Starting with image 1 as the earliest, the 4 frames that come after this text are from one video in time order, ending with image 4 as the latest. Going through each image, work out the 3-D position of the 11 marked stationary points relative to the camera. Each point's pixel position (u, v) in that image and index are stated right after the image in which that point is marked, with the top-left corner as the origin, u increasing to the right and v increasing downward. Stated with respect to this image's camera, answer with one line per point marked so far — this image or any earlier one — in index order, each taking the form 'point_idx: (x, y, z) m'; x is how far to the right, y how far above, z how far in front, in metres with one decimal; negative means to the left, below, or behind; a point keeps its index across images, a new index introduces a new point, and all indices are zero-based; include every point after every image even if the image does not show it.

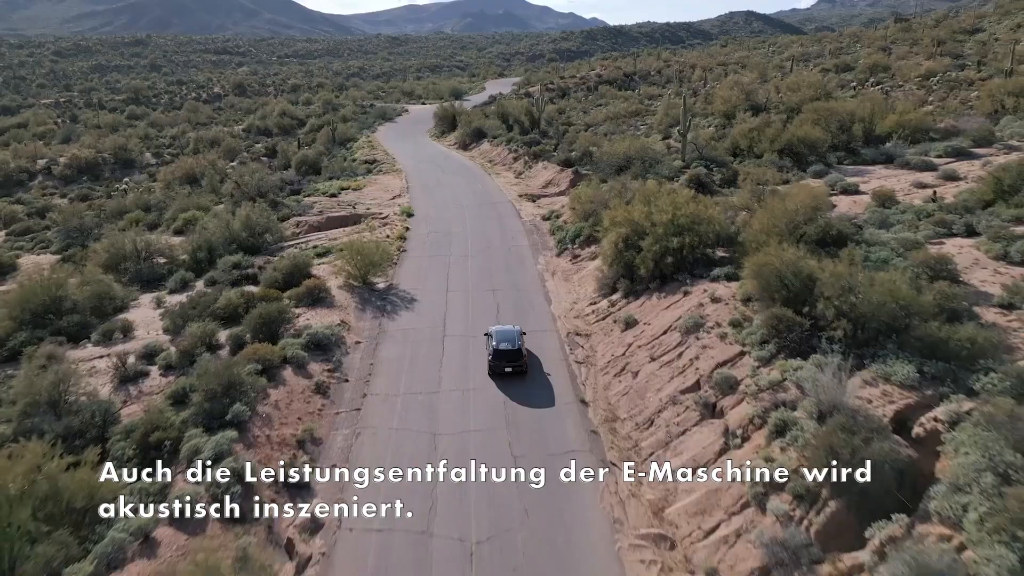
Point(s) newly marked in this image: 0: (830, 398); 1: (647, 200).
0: (+4.4, -1.5, +10.1) m
1: (+3.5, +2.3, +18.8) m
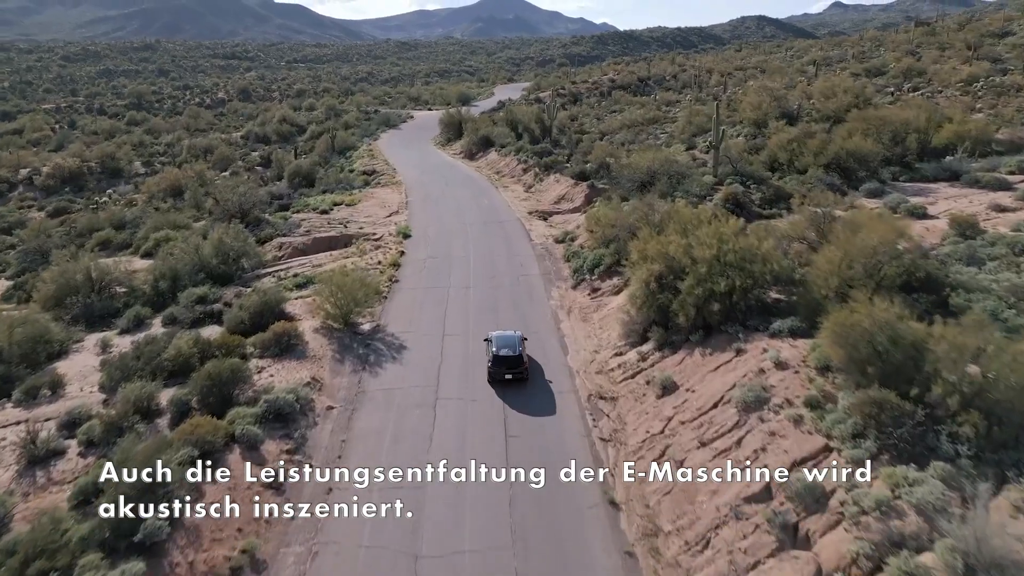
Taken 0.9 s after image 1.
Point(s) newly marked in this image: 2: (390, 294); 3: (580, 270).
0: (+4.5, -2.5, +7.0) m
1: (+3.7, +1.3, +15.6) m
2: (-3.2, -0.2, +18.7) m
3: (+1.8, +0.5, +19.9) m
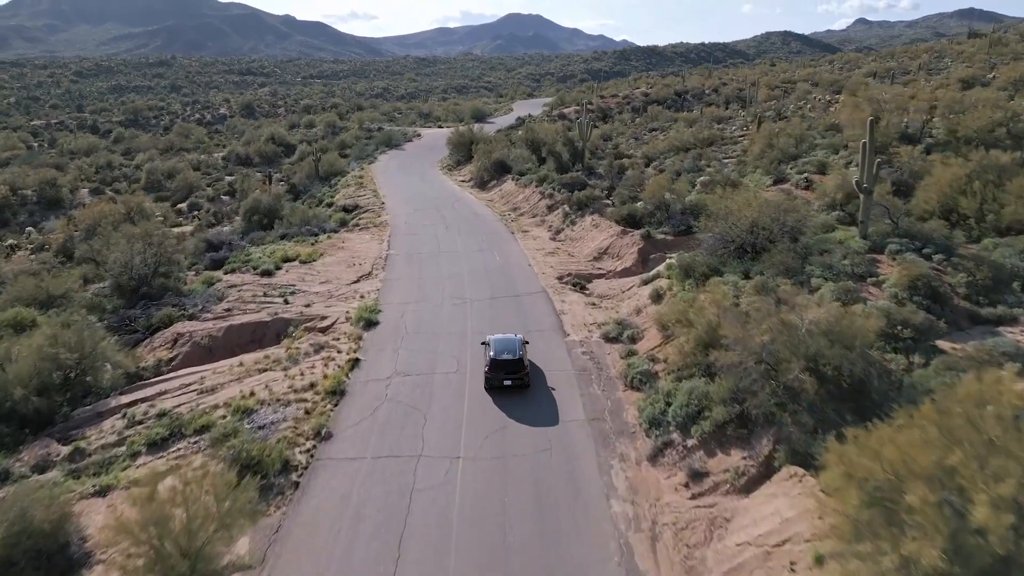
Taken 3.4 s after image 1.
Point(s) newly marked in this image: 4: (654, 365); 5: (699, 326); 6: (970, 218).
0: (+4.5, -4.7, -2.1) m
1: (+4.0, -1.1, +6.7) m
2: (-2.8, -2.6, +9.9) m
3: (+2.2, -2.0, +11.0) m
4: (+2.5, -1.4, +12.7) m
5: (+3.0, -0.7, +11.8) m
6: (+9.8, +1.5, +15.6) m
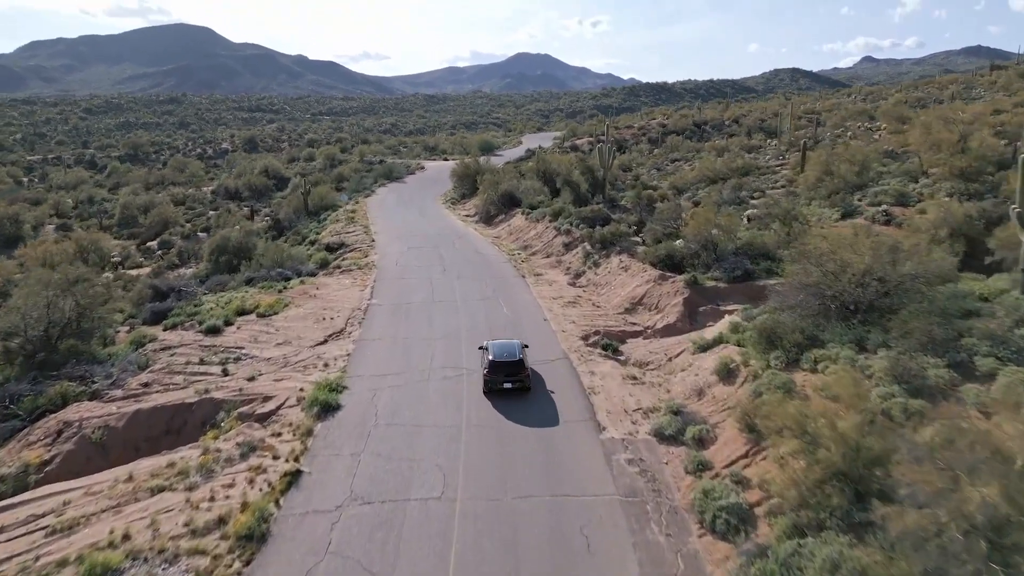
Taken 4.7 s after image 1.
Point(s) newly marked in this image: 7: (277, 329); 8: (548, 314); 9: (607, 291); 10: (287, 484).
0: (+4.5, -4.9, -6.7) m
1: (+4.0, -1.8, +2.2) m
2: (-2.7, -3.5, +5.4) m
3: (+2.4, -2.9, +6.5) m
4: (+2.7, -2.3, +8.3) m
5: (+3.2, -1.6, +7.3) m
6: (+10.0, +0.4, +11.2) m
7: (-5.2, -0.9, +16.1) m
8: (+0.8, -0.6, +16.9) m
9: (+2.4, -0.1, +18.5) m
10: (-2.8, -2.5, +9.2) m
